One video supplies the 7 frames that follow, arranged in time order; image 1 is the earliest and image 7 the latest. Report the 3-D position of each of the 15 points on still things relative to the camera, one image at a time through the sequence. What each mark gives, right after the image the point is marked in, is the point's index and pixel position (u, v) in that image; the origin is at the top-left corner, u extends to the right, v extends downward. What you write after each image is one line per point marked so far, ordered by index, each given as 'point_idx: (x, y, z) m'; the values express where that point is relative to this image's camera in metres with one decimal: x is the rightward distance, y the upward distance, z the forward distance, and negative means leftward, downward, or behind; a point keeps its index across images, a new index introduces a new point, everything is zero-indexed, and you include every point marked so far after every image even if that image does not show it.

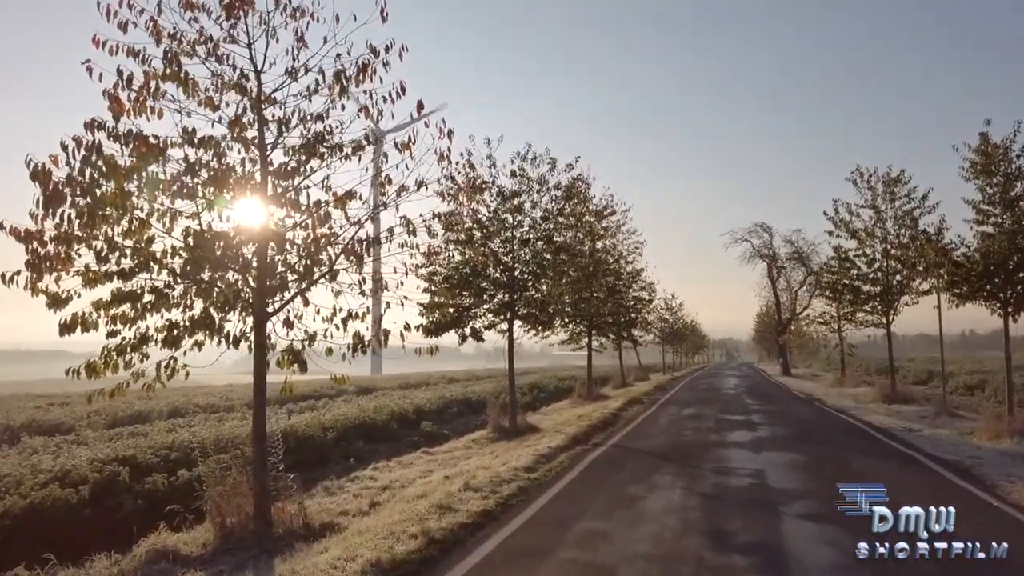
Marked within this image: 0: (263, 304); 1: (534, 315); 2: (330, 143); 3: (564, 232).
0: (-3.0, -0.2, +9.2) m
1: (+0.5, -0.7, +18.8) m
2: (-2.3, +1.8, +9.5) m
3: (+1.3, +1.4, +19.7) m
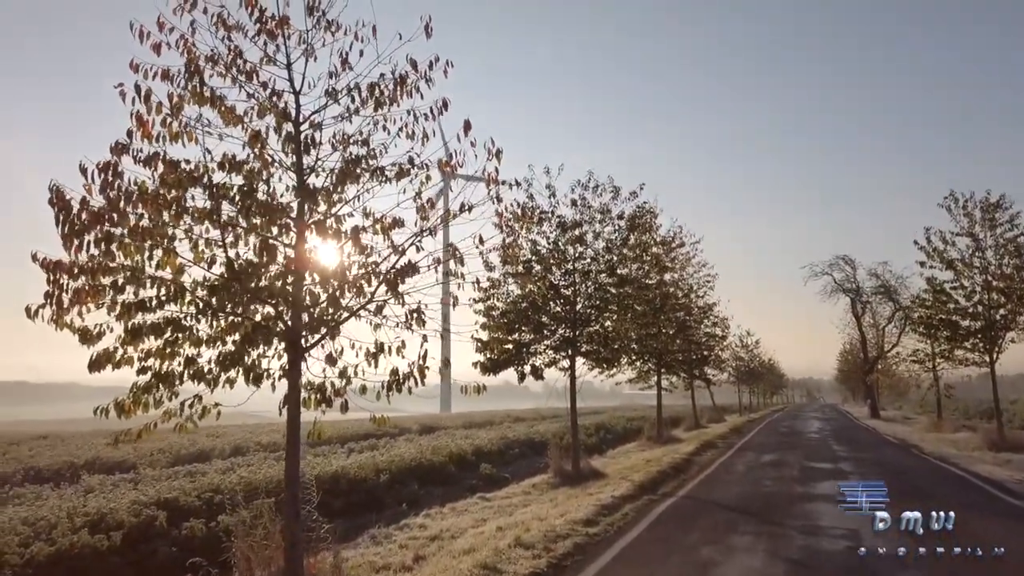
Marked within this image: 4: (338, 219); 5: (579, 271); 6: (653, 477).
0: (-2.4, -0.6, +8.5) m
1: (+2.0, -1.5, +17.8) m
2: (-1.7, +1.4, +8.9) m
3: (+2.8, +0.6, +18.7) m
4: (-1.9, +0.8, +8.7) m
5: (+1.5, +0.4, +17.5) m
6: (+2.8, -3.8, +15.4) m
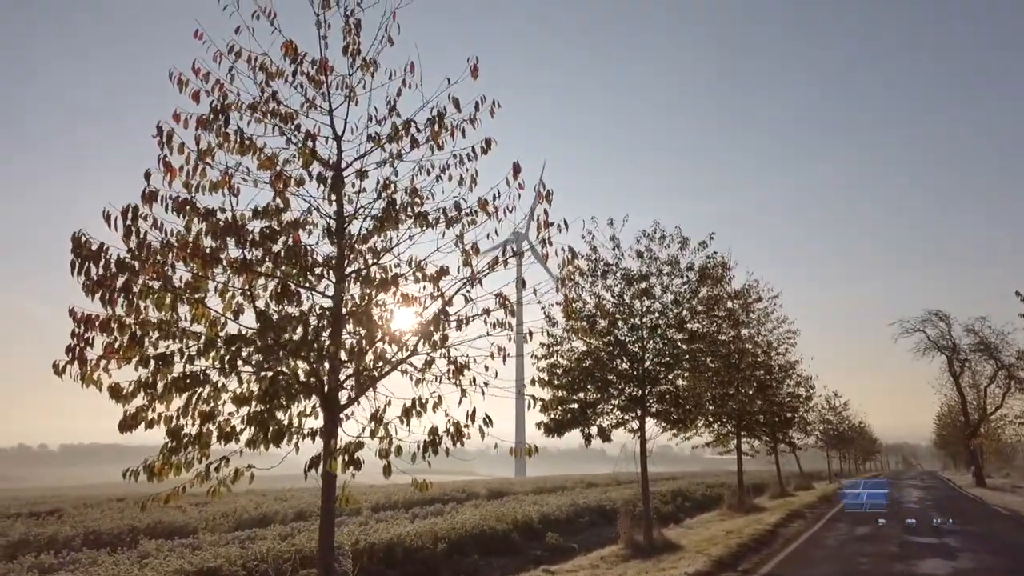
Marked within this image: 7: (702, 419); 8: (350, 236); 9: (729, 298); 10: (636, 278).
0: (-1.8, -1.1, +8.0) m
1: (+3.4, -2.7, +16.6) m
2: (-1.1, +0.8, +8.4) m
3: (+4.3, -0.7, +17.6) m
4: (-1.4, +0.2, +8.2) m
5: (+2.9, -0.8, +16.6) m
6: (+4.1, -4.8, +14.1) m
7: (+5.0, -3.4, +20.0) m
8: (-1.8, +0.6, +8.3) m
9: (+5.6, -0.3, +19.7) m
10: (+2.7, +0.2, +16.3) m
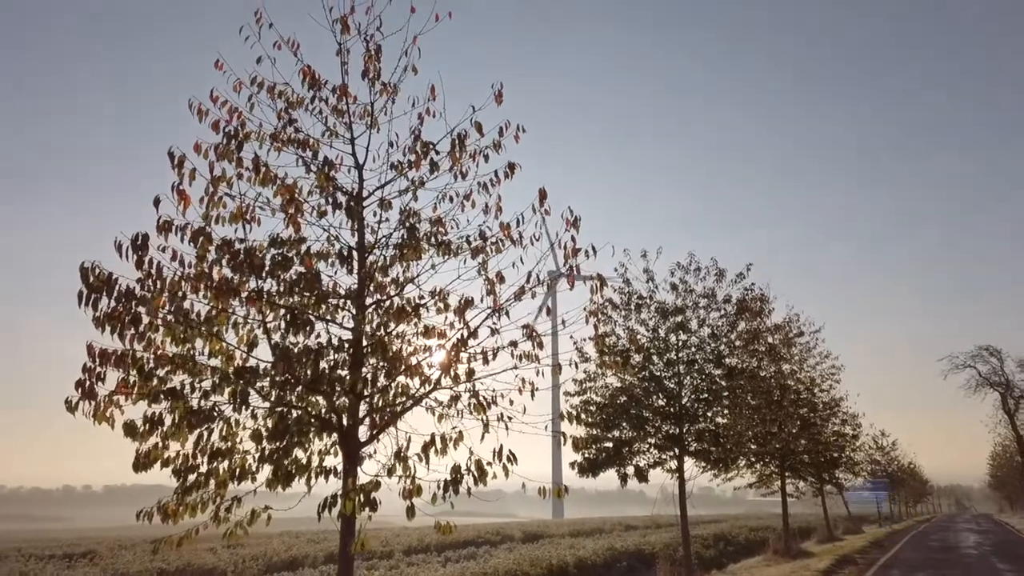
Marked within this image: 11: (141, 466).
0: (-1.6, -1.5, +7.6) m
1: (+4.1, -3.4, +15.9) m
2: (-0.8, +0.5, +8.1) m
3: (+5.1, -1.5, +17.0) m
4: (-1.1, -0.1, +7.9) m
5: (+3.6, -1.5, +16.0) m
6: (+4.6, -5.4, +13.2) m
7: (+5.8, -4.3, +19.2) m
8: (-1.5, +0.2, +8.0) m
9: (+6.4, -1.1, +19.1) m
10: (+3.3, -0.5, +15.8) m
11: (-3.6, -1.7, +7.3) m
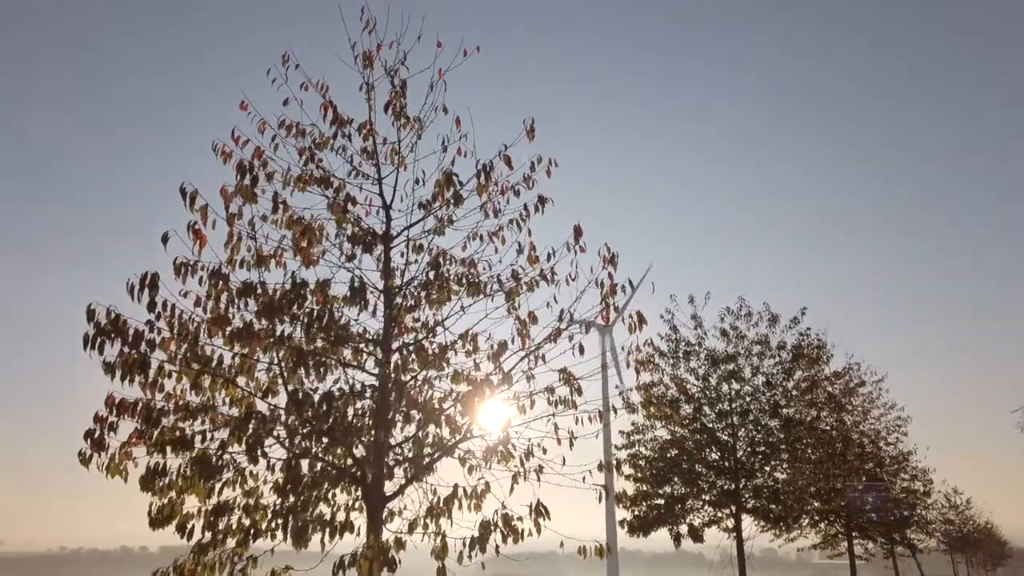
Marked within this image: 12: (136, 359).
0: (-1.2, -1.9, +7.1) m
1: (+5.0, -4.3, +14.9) m
2: (-0.5, +0.1, +7.7) m
3: (+6.0, -2.4, +16.0) m
4: (-0.8, -0.5, +7.4) m
5: (+4.4, -2.5, +15.2) m
6: (+5.4, -6.1, +12.0) m
7: (+6.9, -5.4, +18.0) m
8: (-1.1, -0.2, +7.7) m
9: (+7.4, -2.2, +18.0) m
10: (+4.1, -1.4, +15.1) m
11: (-3.2, -2.1, +7.0) m
12: (-2.9, -0.5, +5.9) m
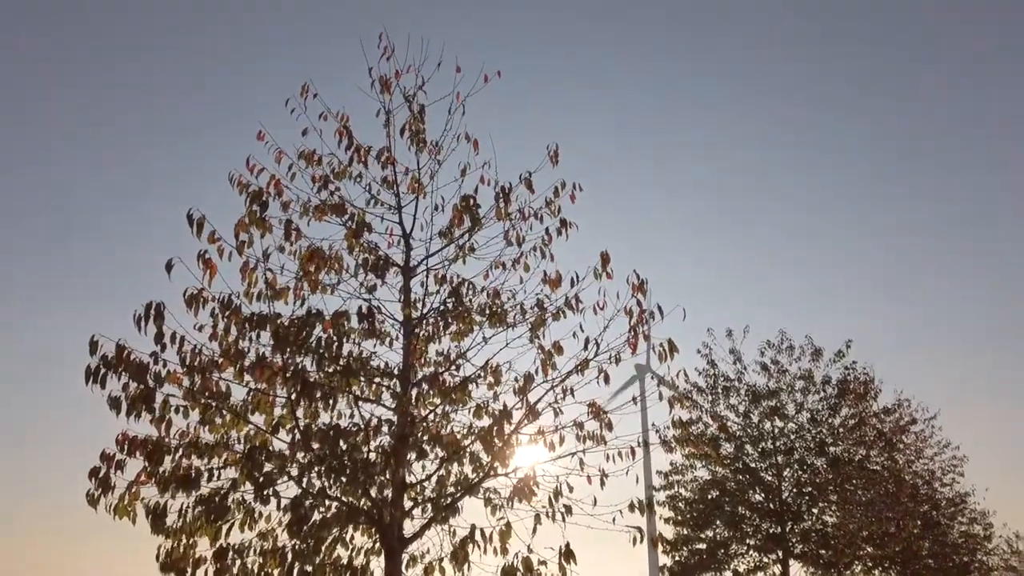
0: (-1.0, -2.1, +6.7) m
1: (+5.6, -4.9, +14.1) m
2: (-0.2, -0.2, +7.4) m
3: (+6.6, -3.0, +15.3) m
4: (-0.5, -0.8, +7.1) m
5: (+5.1, -3.1, +14.4) m
6: (+5.9, -6.5, +11.1) m
7: (+7.7, -6.1, +17.0) m
8: (-0.9, -0.5, +7.4) m
9: (+8.2, -2.9, +17.2) m
10: (+4.7, -2.0, +14.4) m
11: (-3.0, -2.4, +6.7) m
12: (-2.7, -0.8, +5.6) m
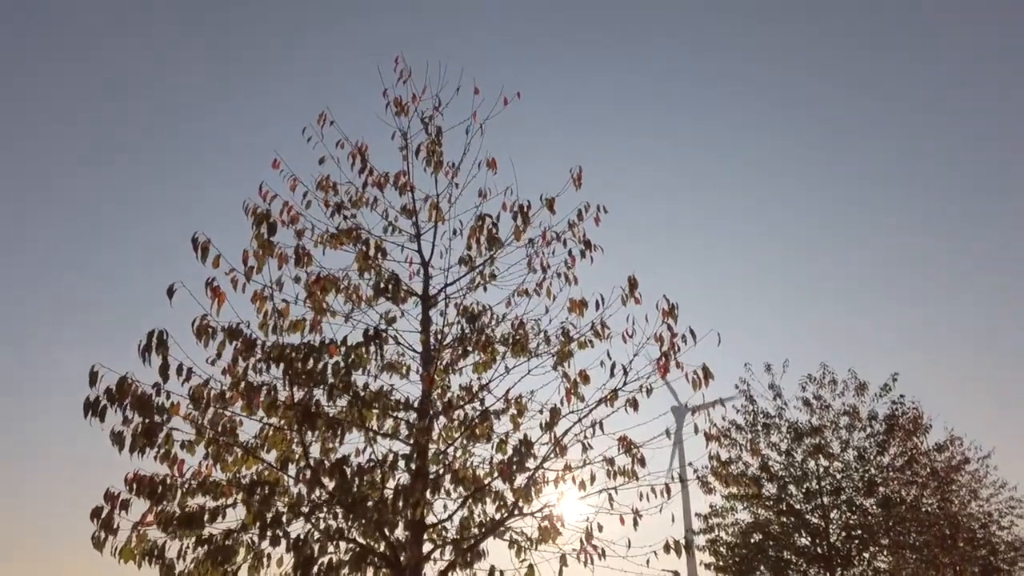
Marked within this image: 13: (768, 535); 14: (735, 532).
0: (-0.8, -2.4, +6.3) m
1: (+6.2, -5.4, +13.2) m
2: (0.0, -0.5, +7.1) m
3: (+7.2, -3.6, +14.4) m
4: (-0.3, -1.1, +6.7) m
5: (+5.6, -3.6, +13.7) m
6: (+6.4, -6.8, +10.1) m
7: (+8.4, -6.8, +15.9) m
8: (-0.7, -0.8, +7.0) m
9: (+8.9, -3.6, +16.3) m
10: (+5.3, -2.6, +13.8) m
11: (-2.8, -2.7, +6.3) m
12: (-2.6, -1.0, +5.4) m
13: (+4.5, -4.3, +13.4) m
14: (+4.0, -4.4, +13.9) m
